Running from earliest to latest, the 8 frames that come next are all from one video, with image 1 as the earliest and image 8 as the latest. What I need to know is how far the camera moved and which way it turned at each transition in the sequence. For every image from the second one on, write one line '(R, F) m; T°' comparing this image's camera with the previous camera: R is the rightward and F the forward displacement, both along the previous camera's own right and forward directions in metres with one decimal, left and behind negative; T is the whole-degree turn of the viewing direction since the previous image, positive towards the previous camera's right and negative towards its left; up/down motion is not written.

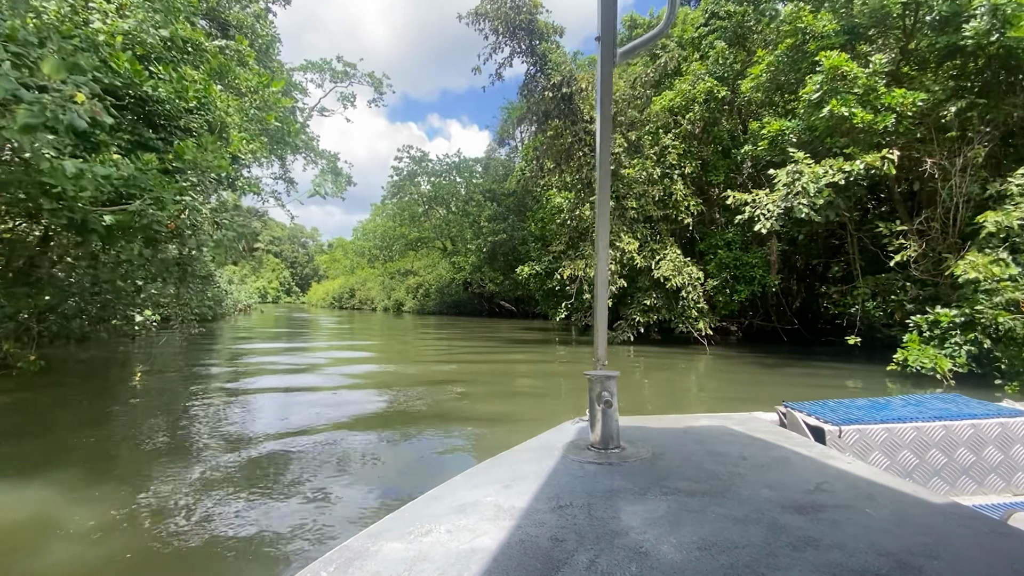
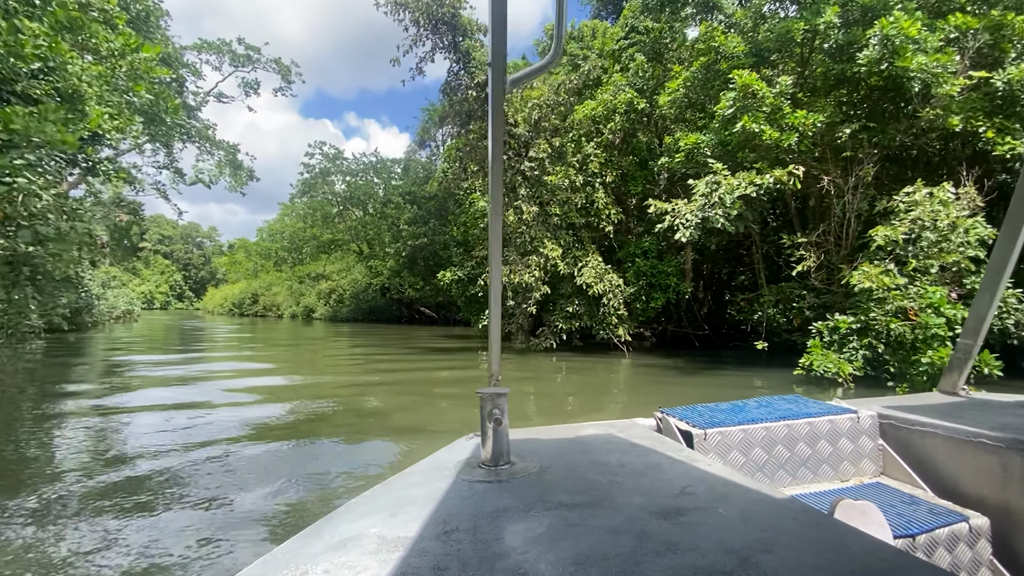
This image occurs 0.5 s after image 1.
(0.0, +0.3) m; +9°
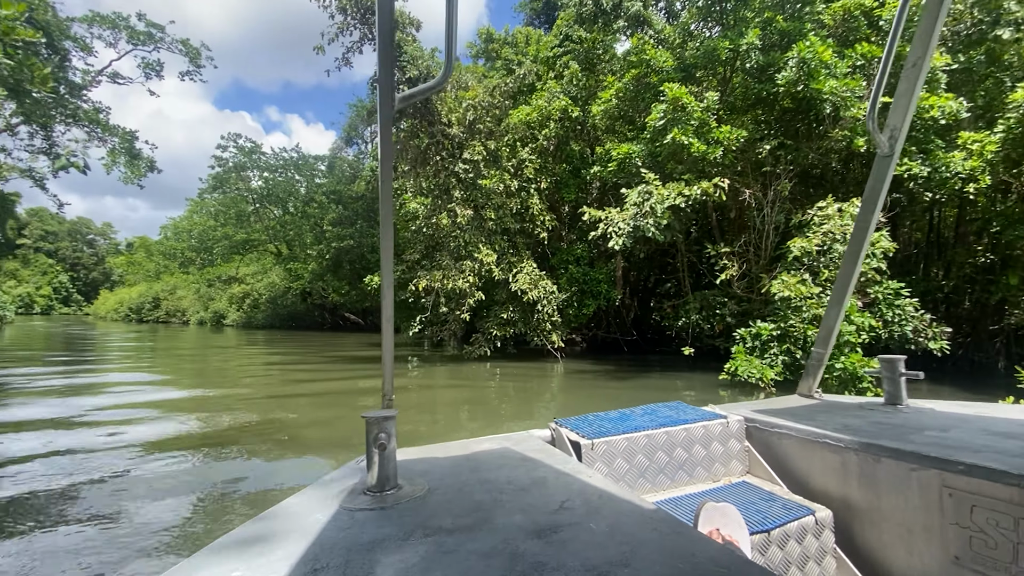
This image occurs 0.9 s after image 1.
(0.0, +0.2) m; +8°
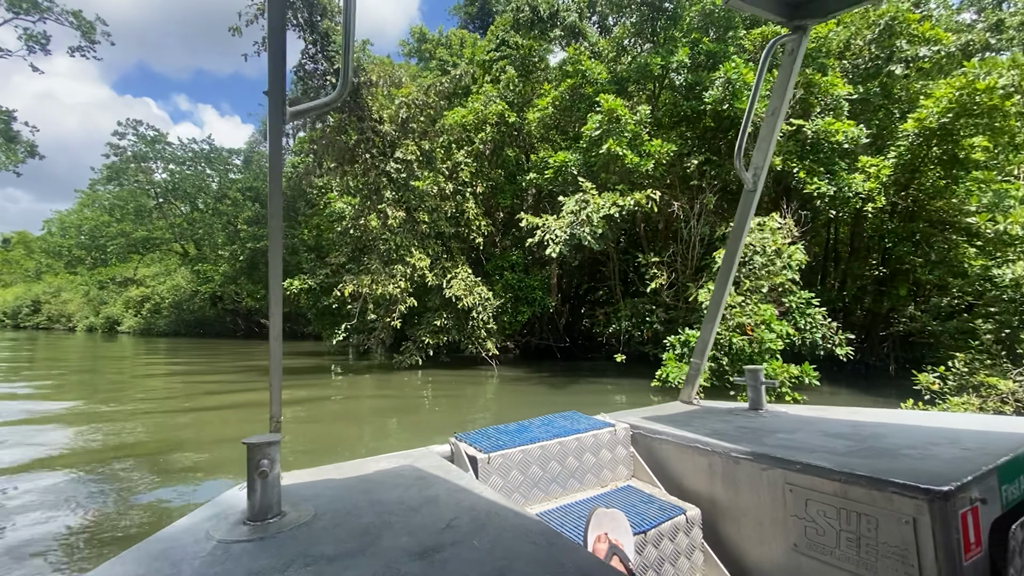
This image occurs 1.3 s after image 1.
(0.0, +0.2) m; +8°
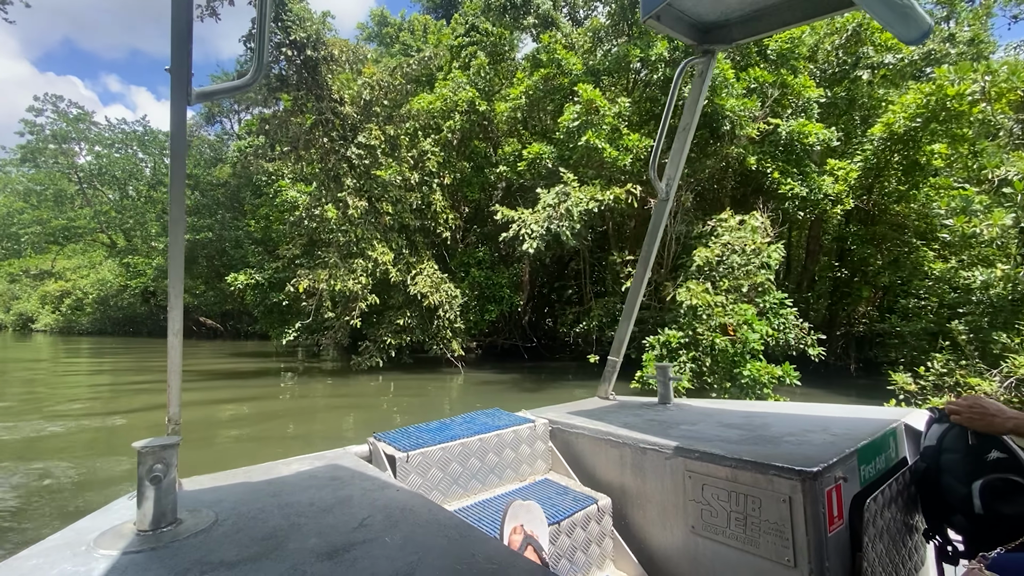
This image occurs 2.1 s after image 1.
(-0.2, +0.3) m; +5°
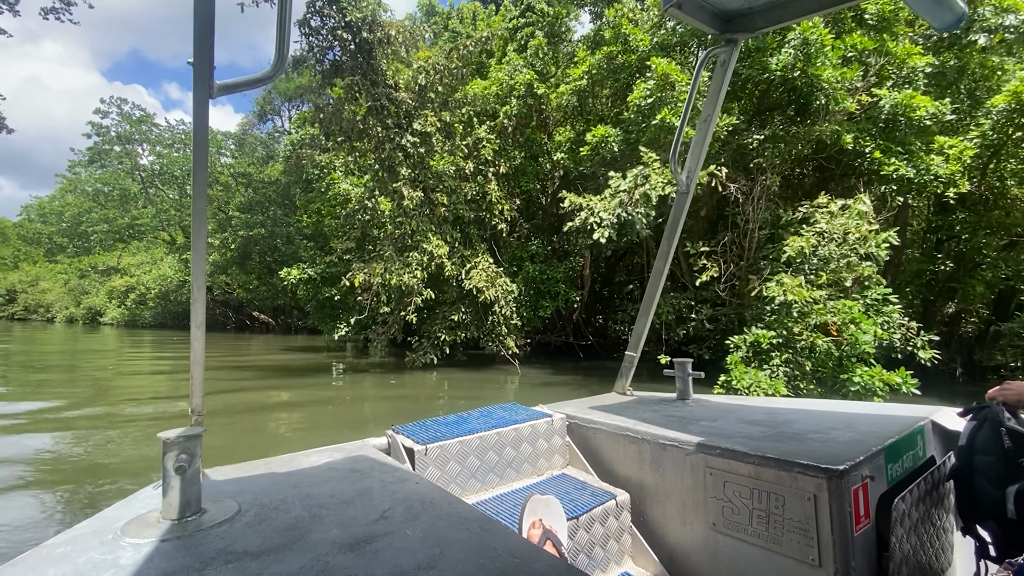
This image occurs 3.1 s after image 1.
(-0.3, +0.3) m; -5°
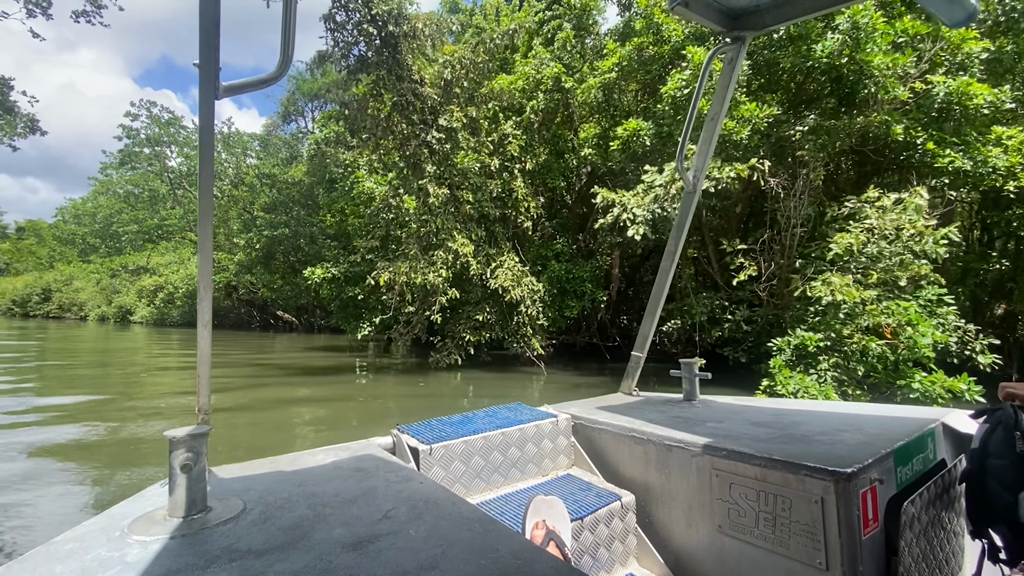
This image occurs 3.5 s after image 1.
(-0.1, +0.2) m; -2°
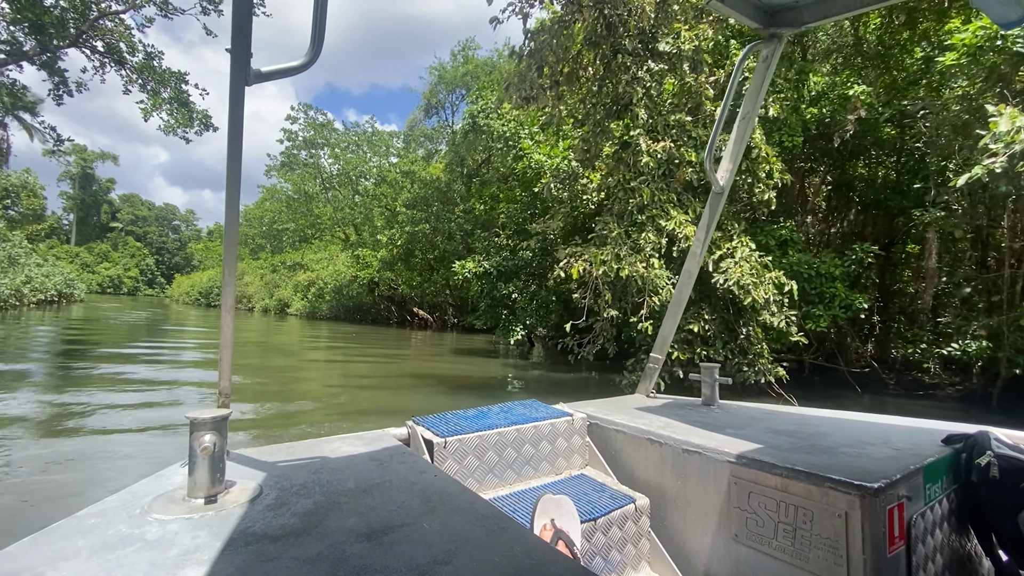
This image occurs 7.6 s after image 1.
(-0.9, +1.4) m; -14°
